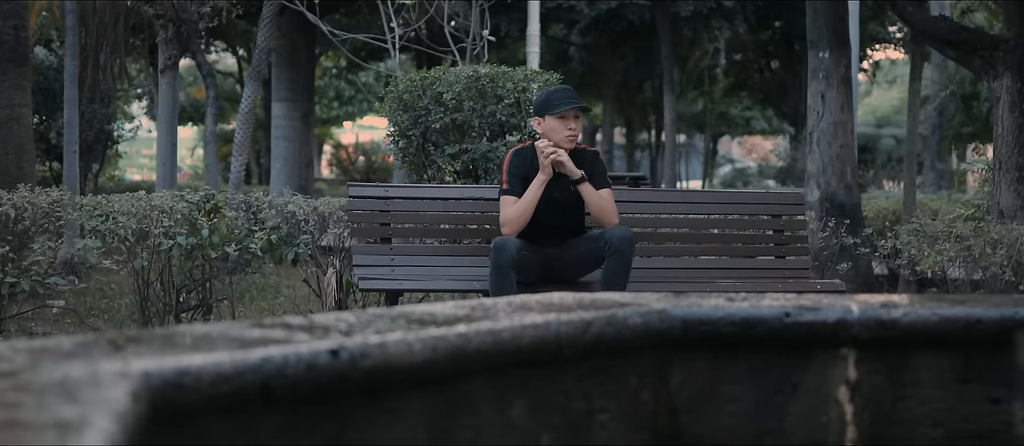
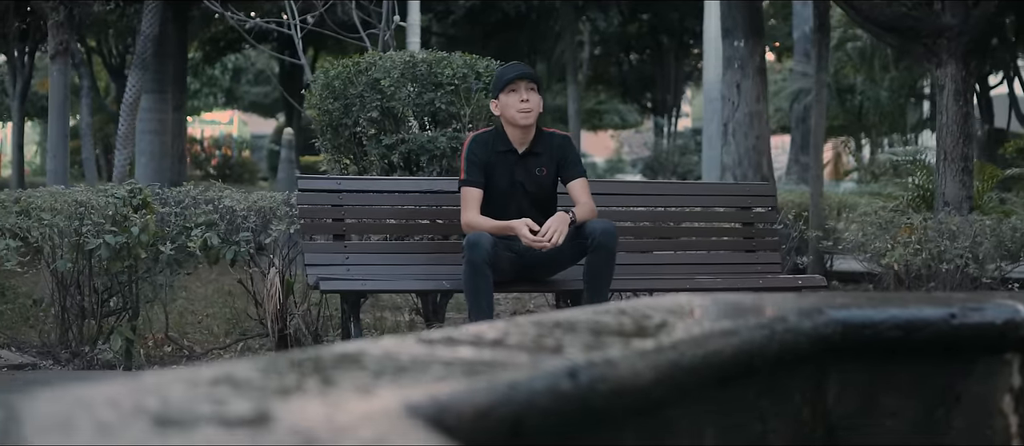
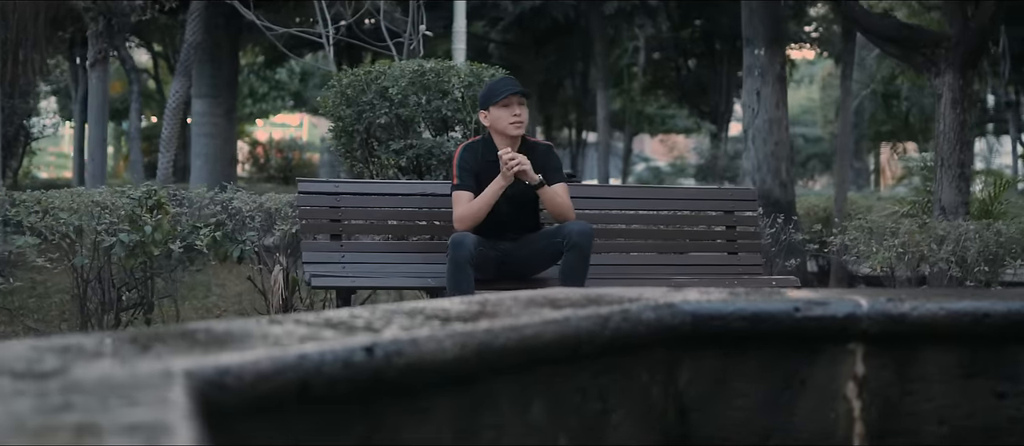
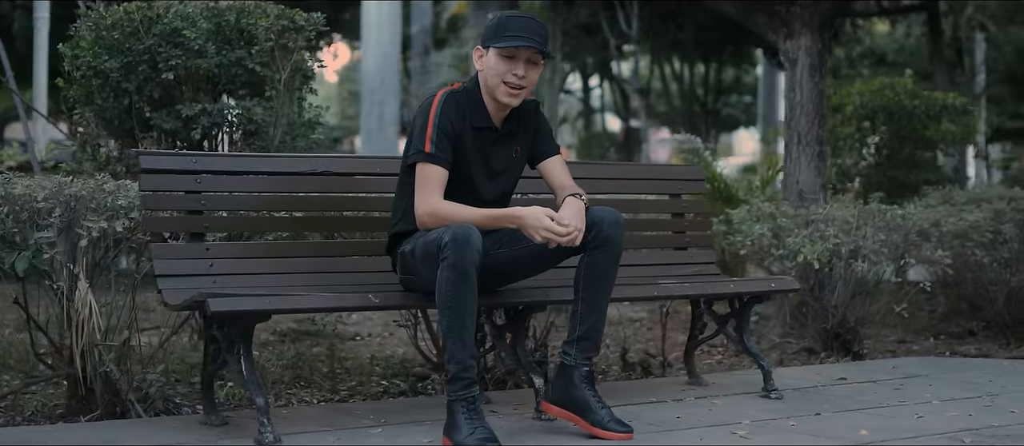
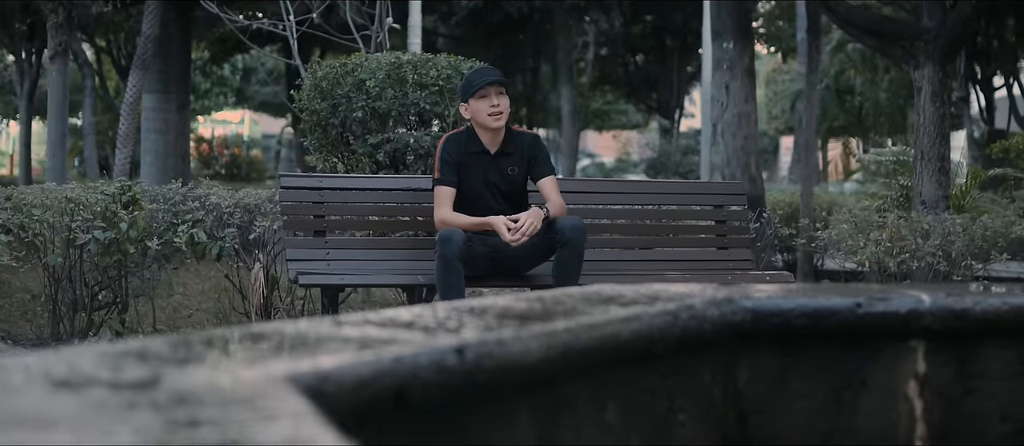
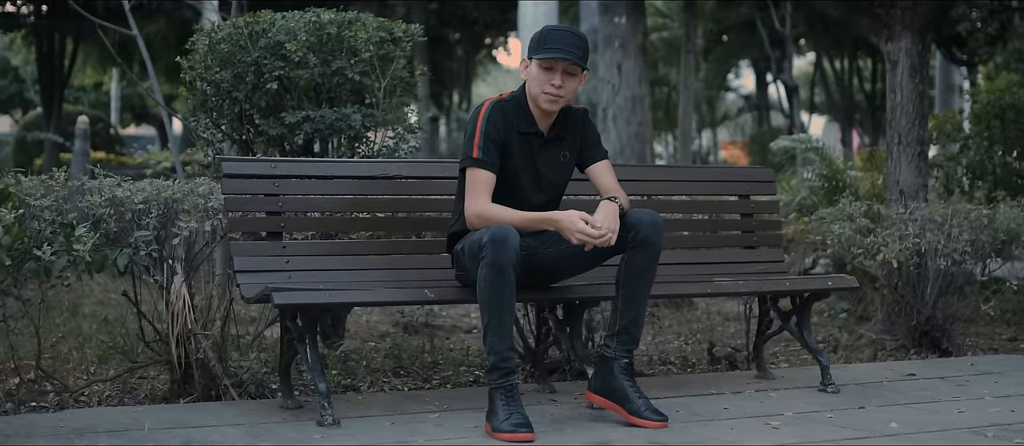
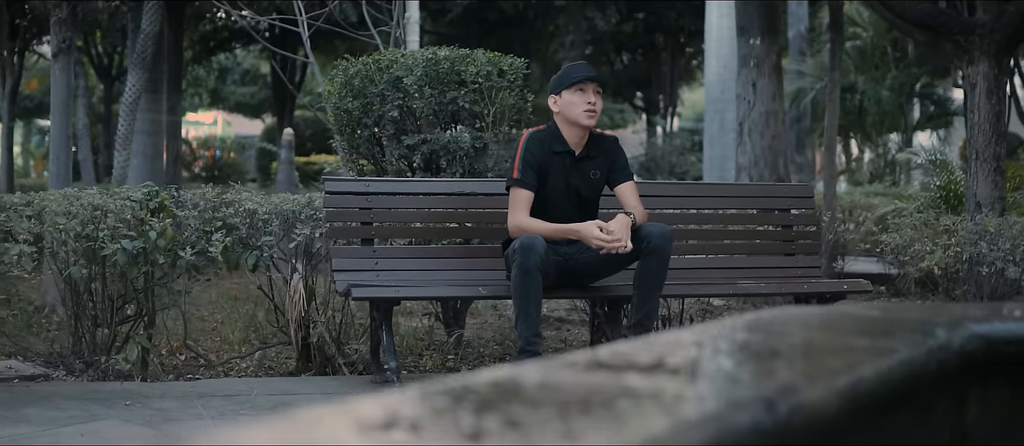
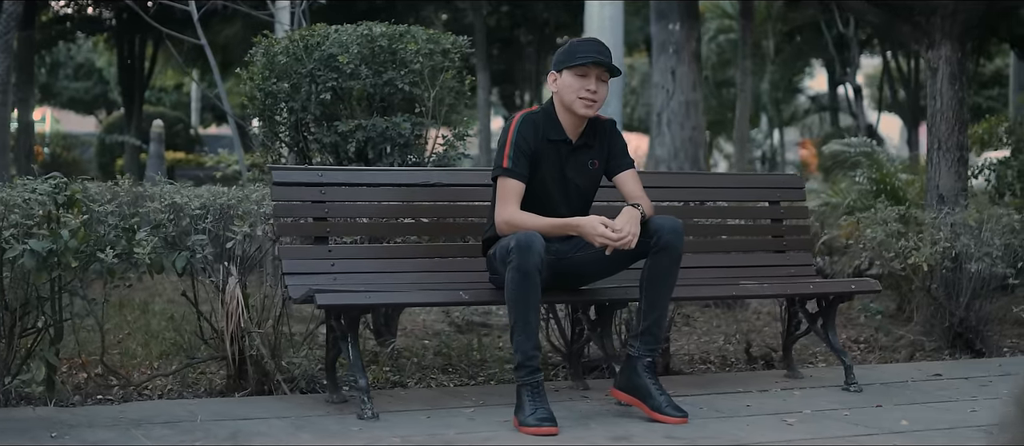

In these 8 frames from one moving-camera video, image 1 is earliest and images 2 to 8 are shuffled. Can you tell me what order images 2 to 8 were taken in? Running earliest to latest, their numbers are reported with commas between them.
3, 5, 2, 7, 8, 6, 4
